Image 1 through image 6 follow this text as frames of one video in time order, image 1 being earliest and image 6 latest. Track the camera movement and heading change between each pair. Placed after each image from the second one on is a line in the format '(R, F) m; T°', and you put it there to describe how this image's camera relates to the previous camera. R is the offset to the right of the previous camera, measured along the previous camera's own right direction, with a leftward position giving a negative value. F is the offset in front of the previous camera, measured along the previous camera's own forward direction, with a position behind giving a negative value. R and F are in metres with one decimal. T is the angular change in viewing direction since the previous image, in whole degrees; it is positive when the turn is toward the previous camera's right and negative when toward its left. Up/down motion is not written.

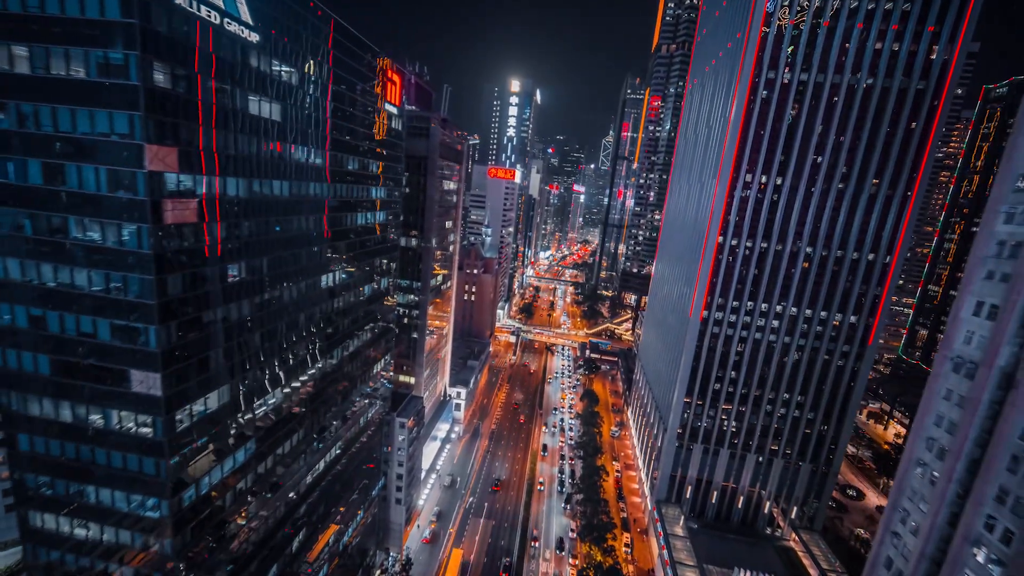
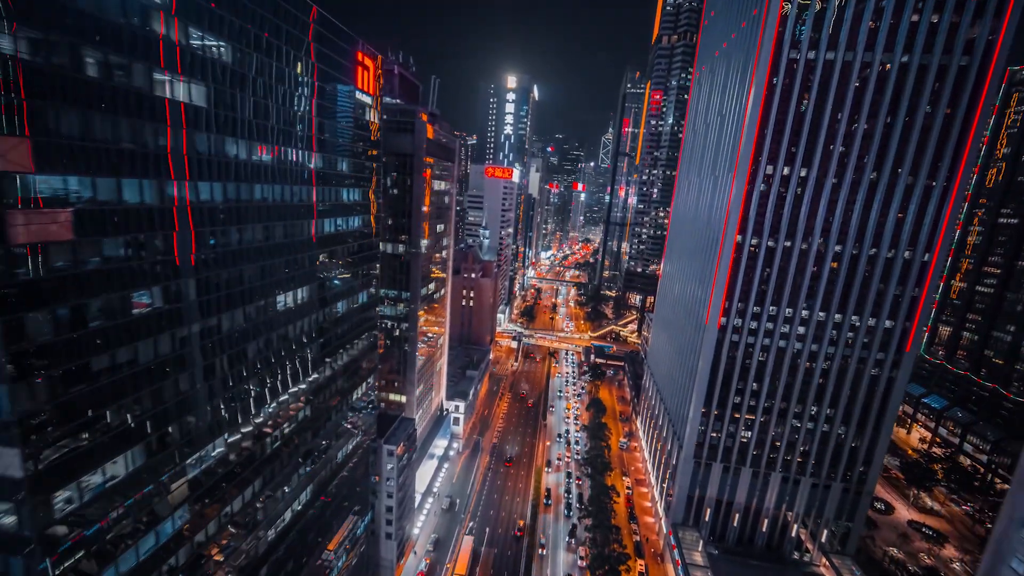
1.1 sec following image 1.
(+0.7, +5.4) m; 0°
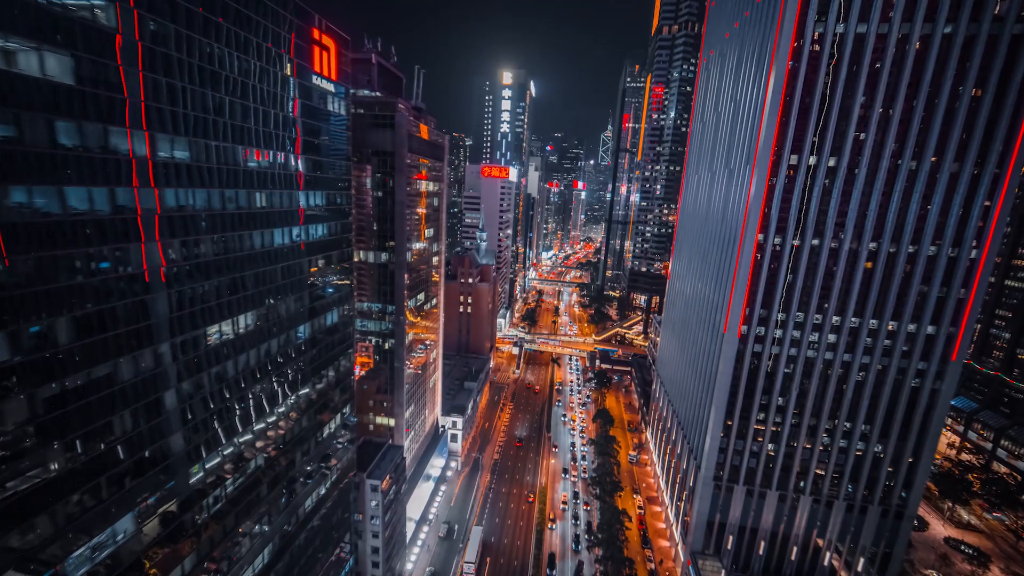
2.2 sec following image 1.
(+0.9, +5.5) m; 0°
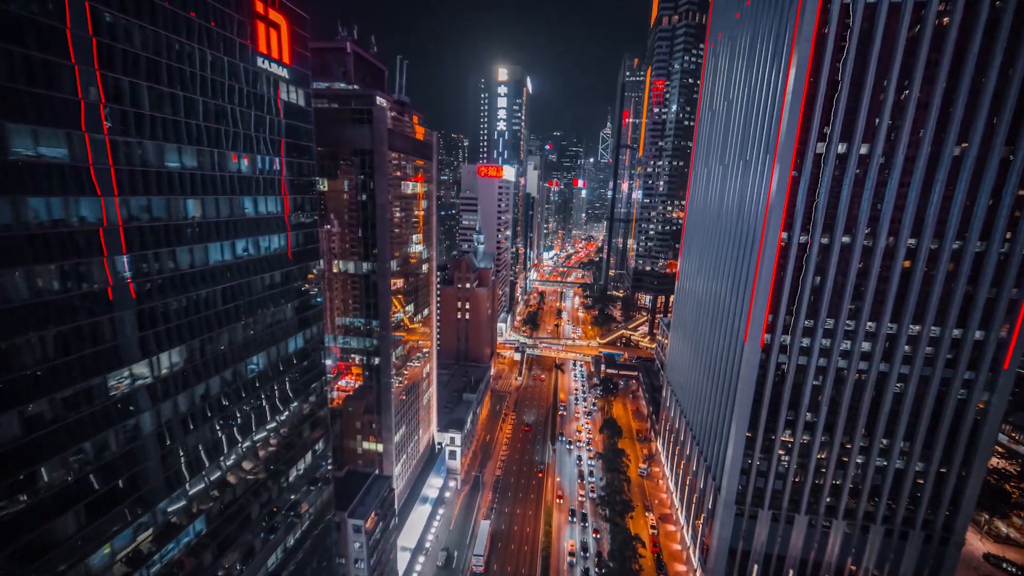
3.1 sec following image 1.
(+0.8, +4.9) m; 0°
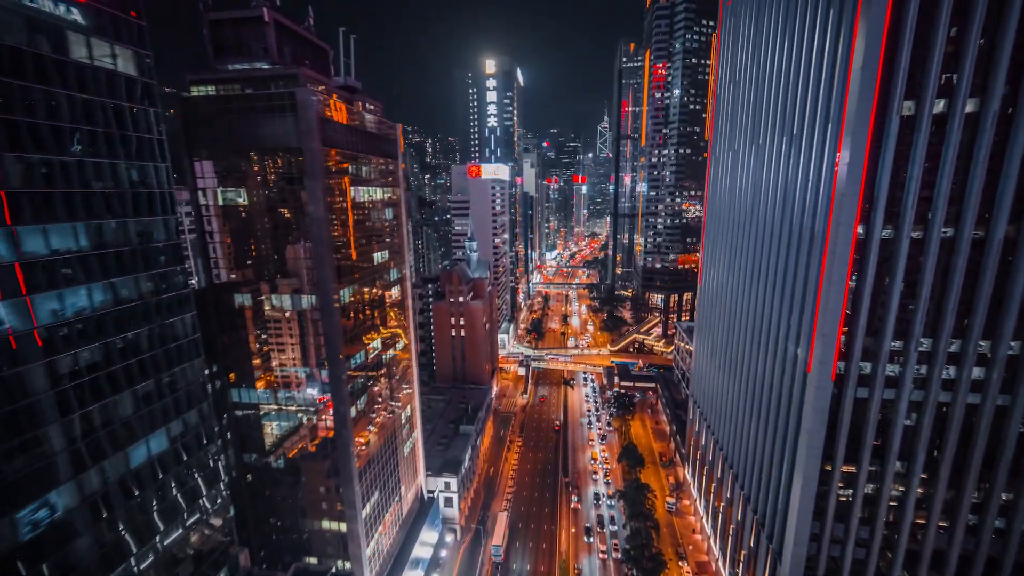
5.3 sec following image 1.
(+1.9, +10.9) m; -1°
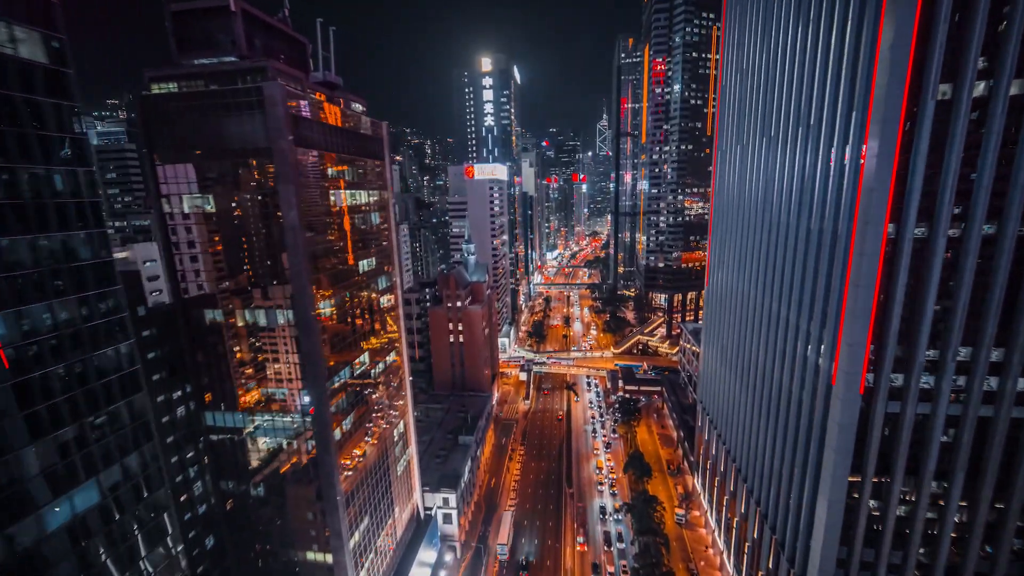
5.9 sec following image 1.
(+0.6, +3.0) m; 0°
